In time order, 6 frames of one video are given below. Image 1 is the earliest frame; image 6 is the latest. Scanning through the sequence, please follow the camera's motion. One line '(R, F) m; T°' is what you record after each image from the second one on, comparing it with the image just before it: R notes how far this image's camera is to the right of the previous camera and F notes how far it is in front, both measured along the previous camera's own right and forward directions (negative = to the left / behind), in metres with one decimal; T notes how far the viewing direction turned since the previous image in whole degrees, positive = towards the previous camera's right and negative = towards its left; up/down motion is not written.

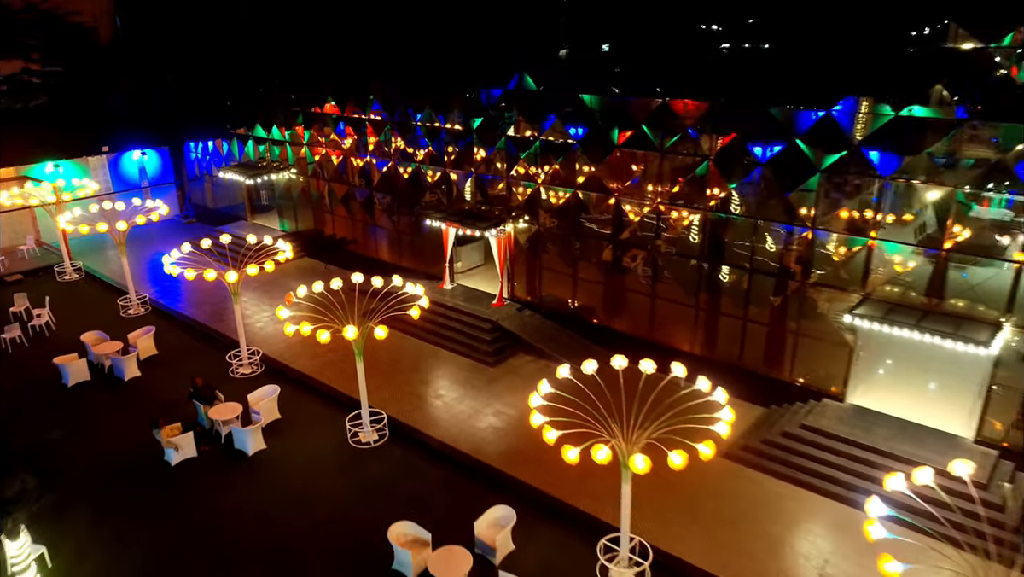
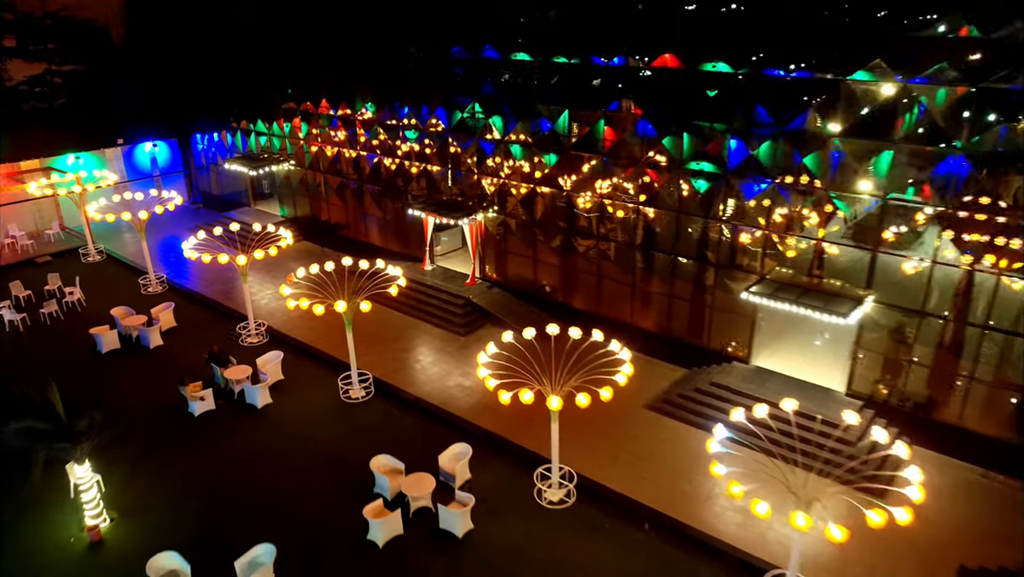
(+0.7, -2.4) m; 0°
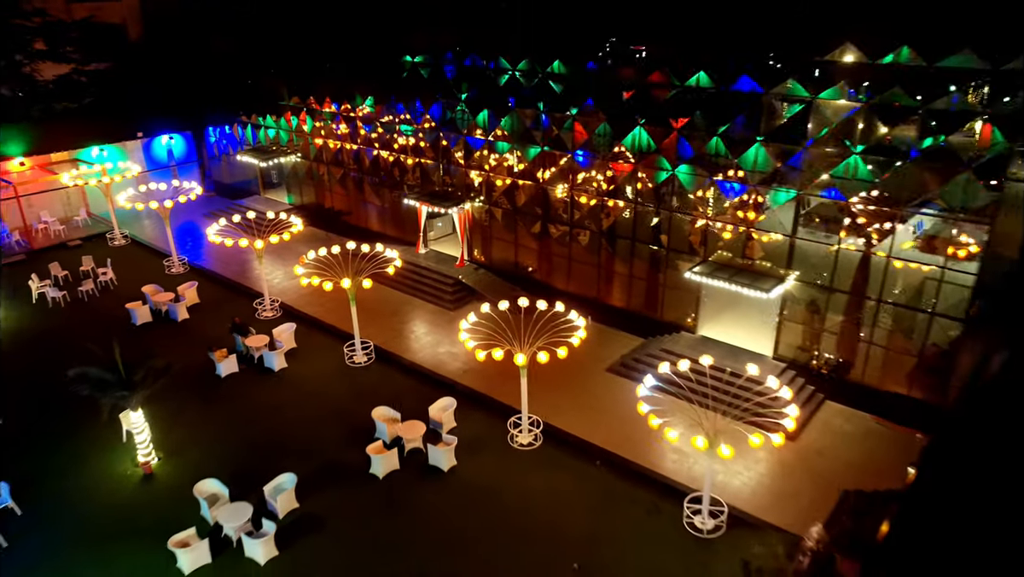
(+0.4, -2.3) m; 0°
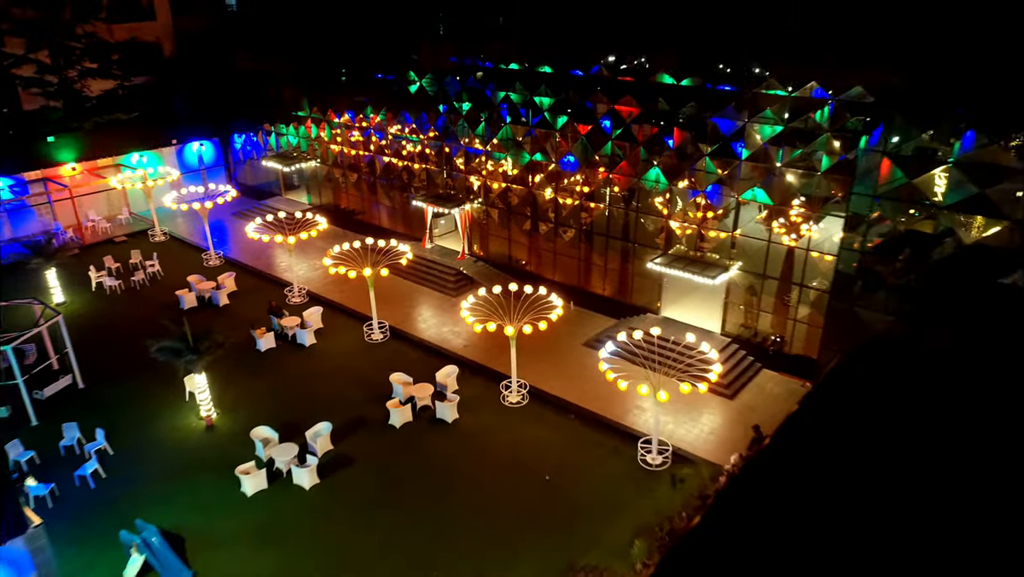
(+0.2, -3.1) m; 0°
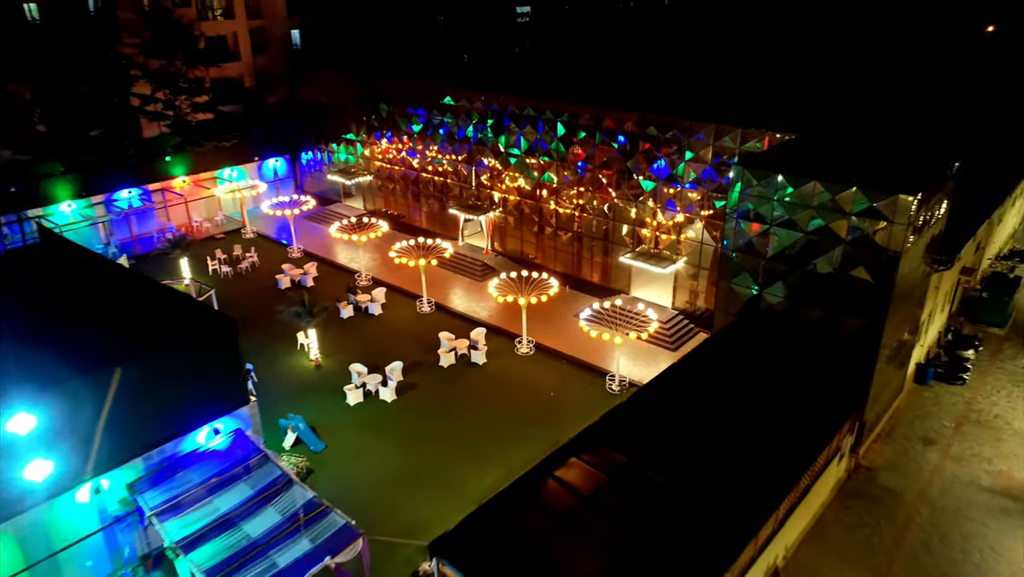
(0.0, -7.5) m; -1°
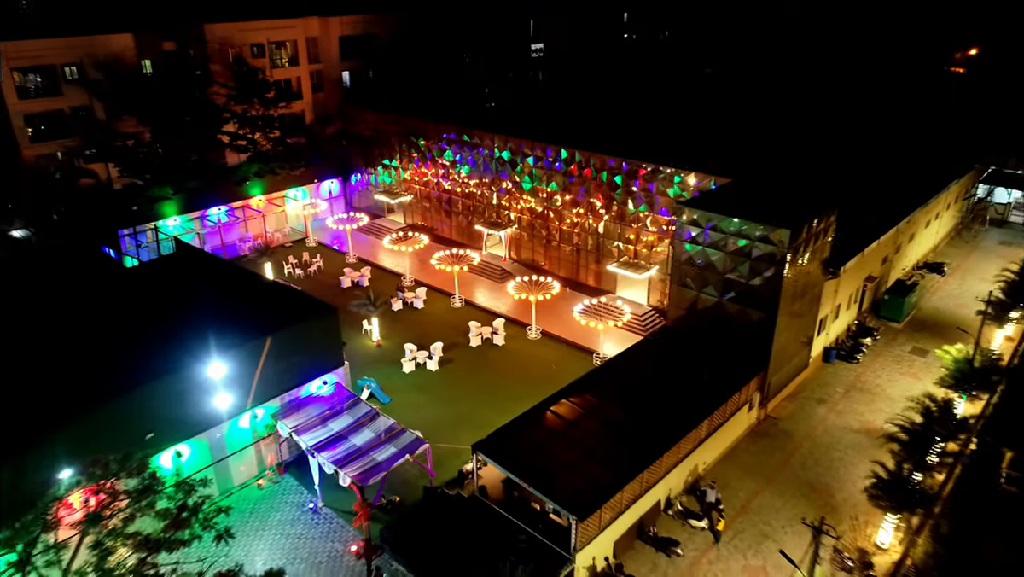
(+0.1, -7.9) m; -1°
